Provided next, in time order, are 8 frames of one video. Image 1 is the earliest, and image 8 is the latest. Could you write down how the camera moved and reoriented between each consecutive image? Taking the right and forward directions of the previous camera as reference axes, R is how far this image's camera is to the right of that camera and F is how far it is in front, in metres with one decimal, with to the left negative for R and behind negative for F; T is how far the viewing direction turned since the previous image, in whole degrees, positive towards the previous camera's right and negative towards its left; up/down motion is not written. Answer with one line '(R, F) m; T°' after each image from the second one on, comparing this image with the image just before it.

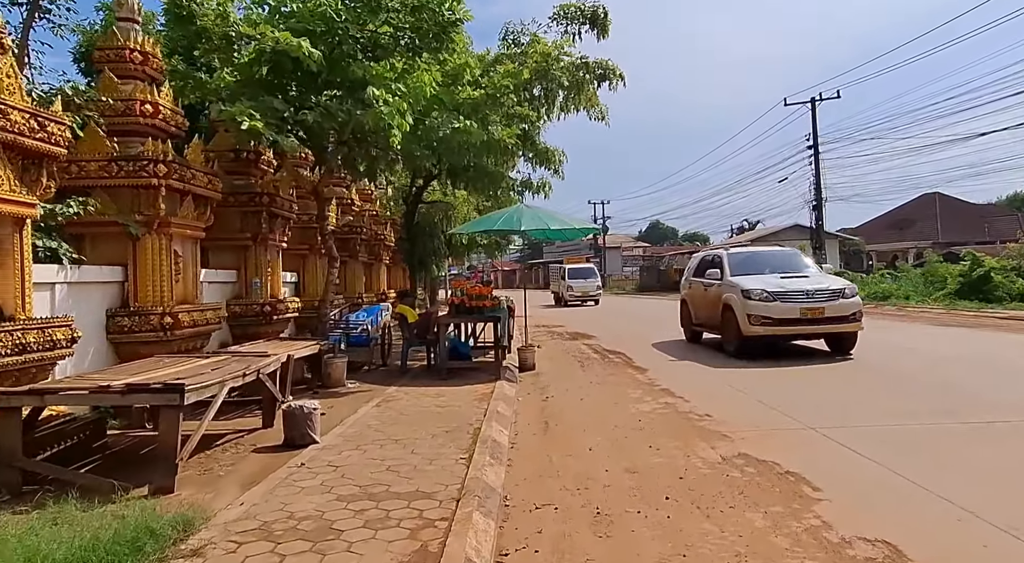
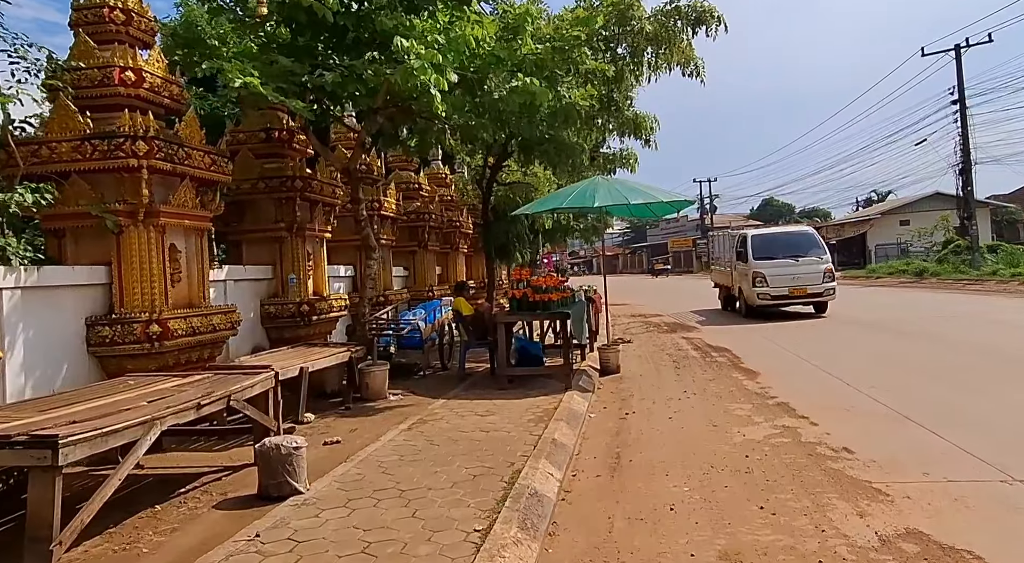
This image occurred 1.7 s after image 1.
(+0.3, +1.5) m; -9°
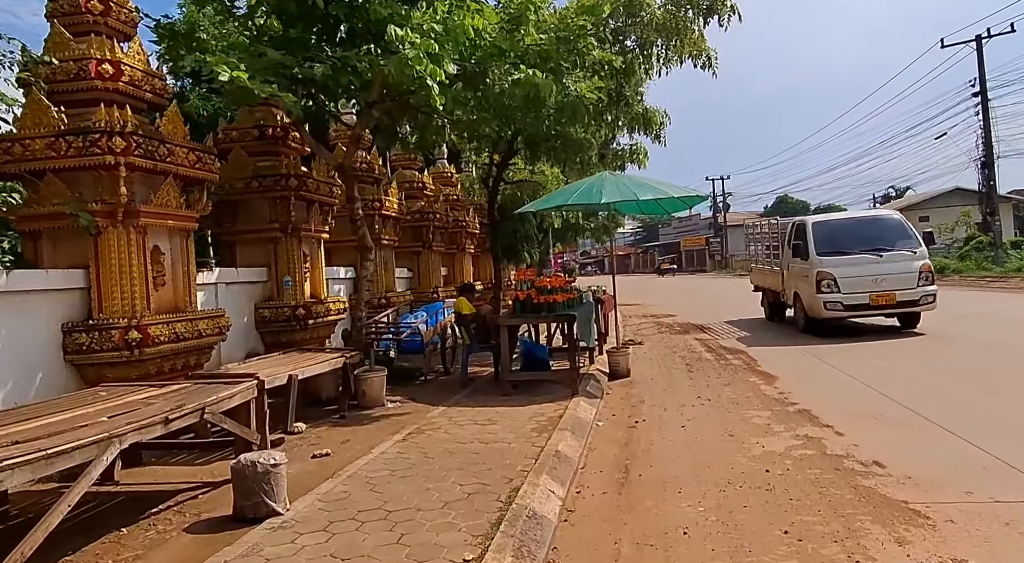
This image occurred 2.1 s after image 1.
(+0.1, +0.3) m; -1°
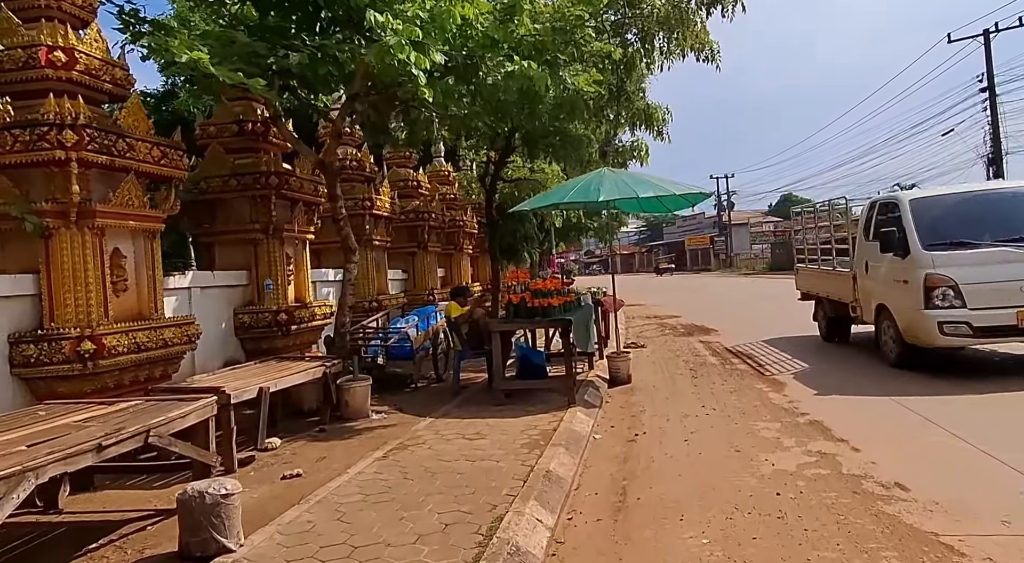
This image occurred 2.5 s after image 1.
(+0.1, +0.4) m; 0°
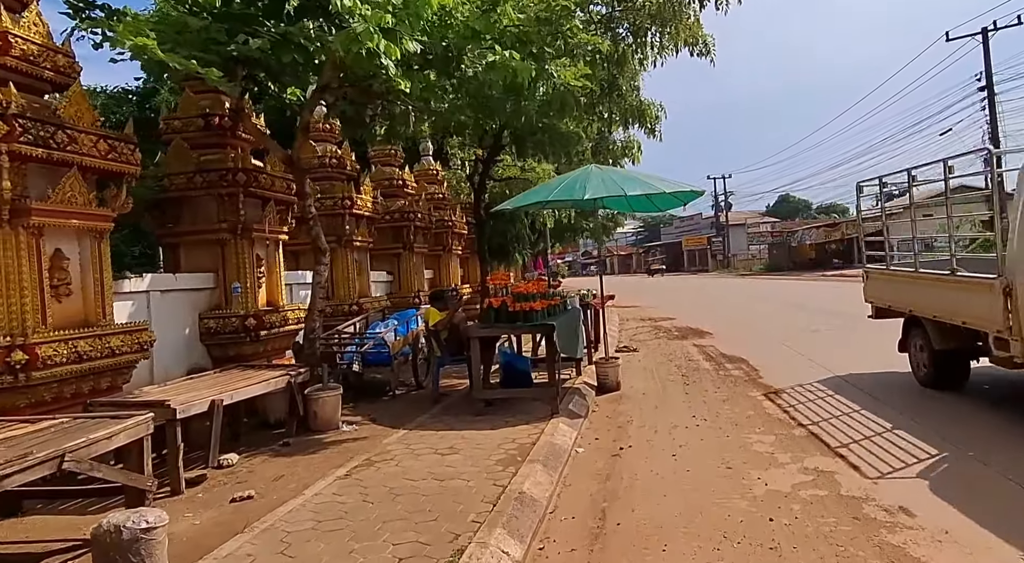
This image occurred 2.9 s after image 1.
(+0.2, +0.4) m; 0°
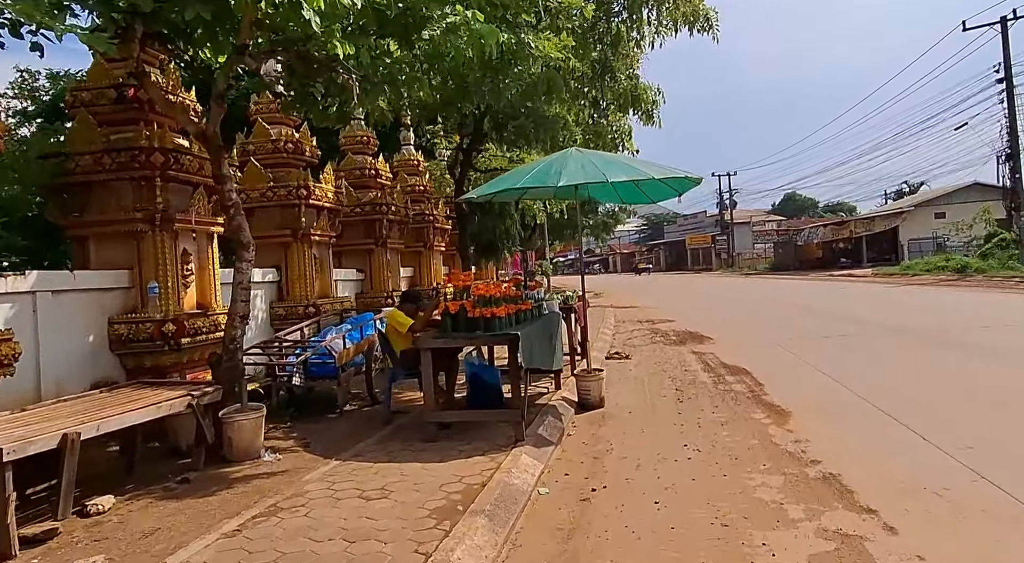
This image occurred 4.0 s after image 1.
(+0.4, +1.0) m; 0°
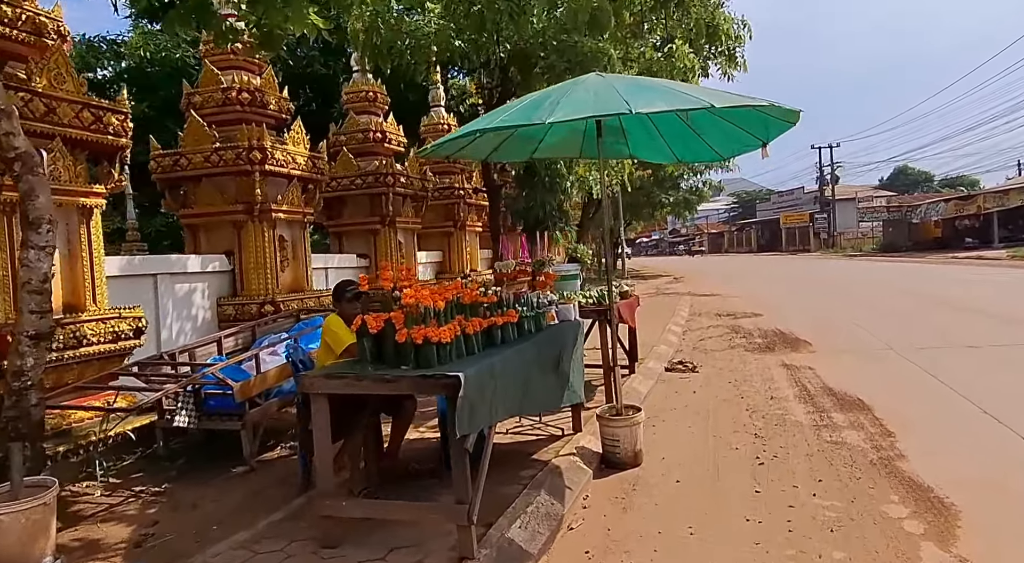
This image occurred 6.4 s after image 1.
(+0.6, +2.2) m; -7°
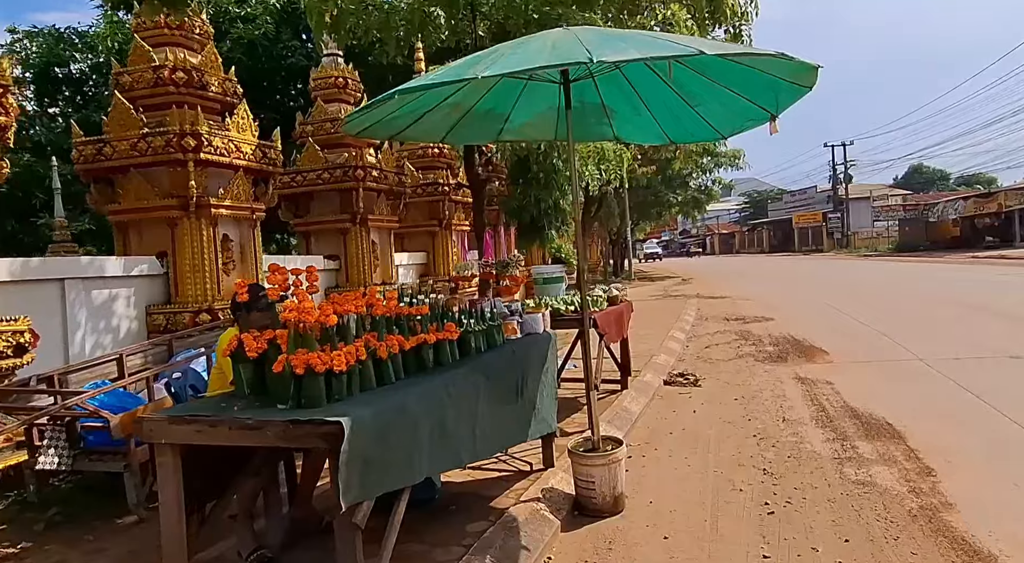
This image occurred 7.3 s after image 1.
(+0.3, +0.8) m; -1°
